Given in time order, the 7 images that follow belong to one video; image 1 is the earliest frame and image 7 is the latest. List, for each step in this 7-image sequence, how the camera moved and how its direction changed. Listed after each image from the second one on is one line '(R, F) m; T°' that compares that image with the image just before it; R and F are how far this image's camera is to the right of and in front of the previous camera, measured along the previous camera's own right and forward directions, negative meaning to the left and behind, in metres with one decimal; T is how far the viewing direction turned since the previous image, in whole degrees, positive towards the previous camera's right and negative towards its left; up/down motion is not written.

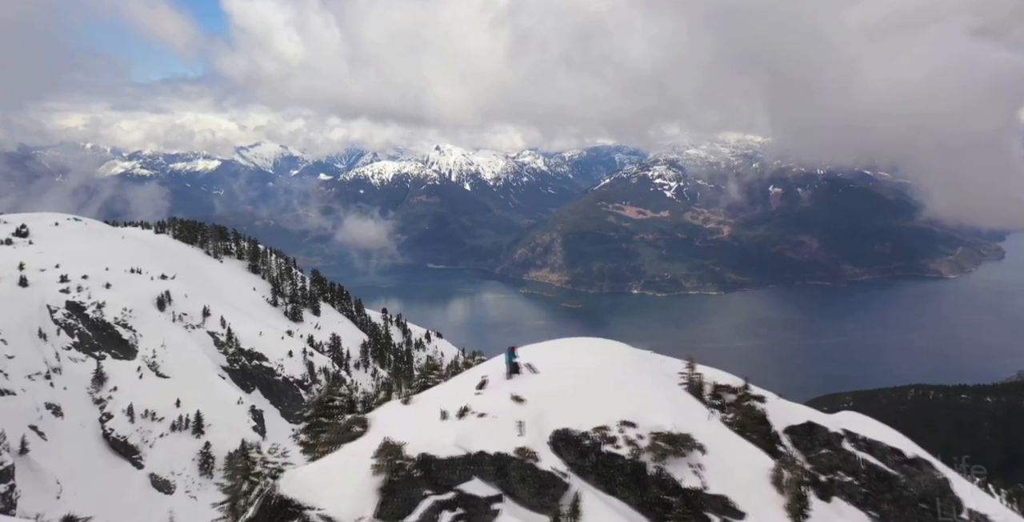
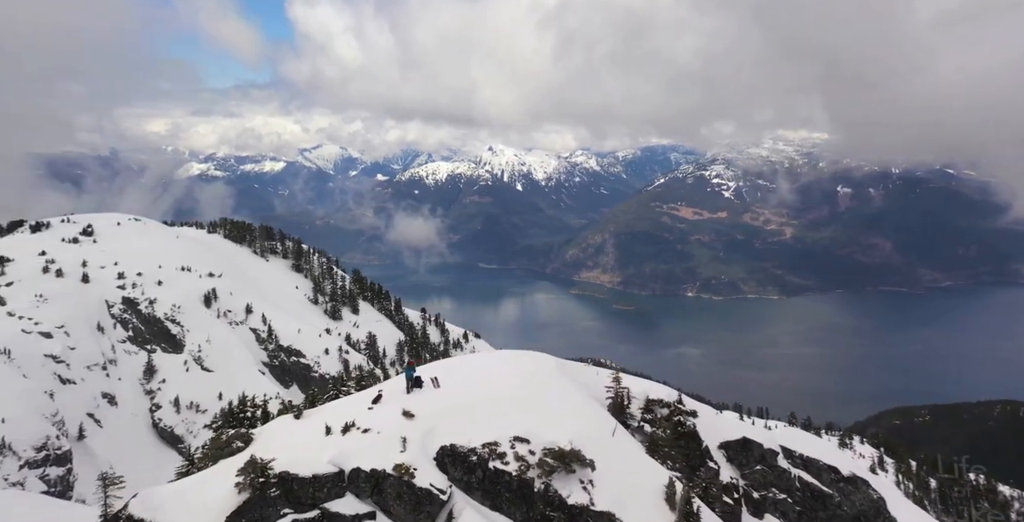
(+11.3, +0.7) m; -7°
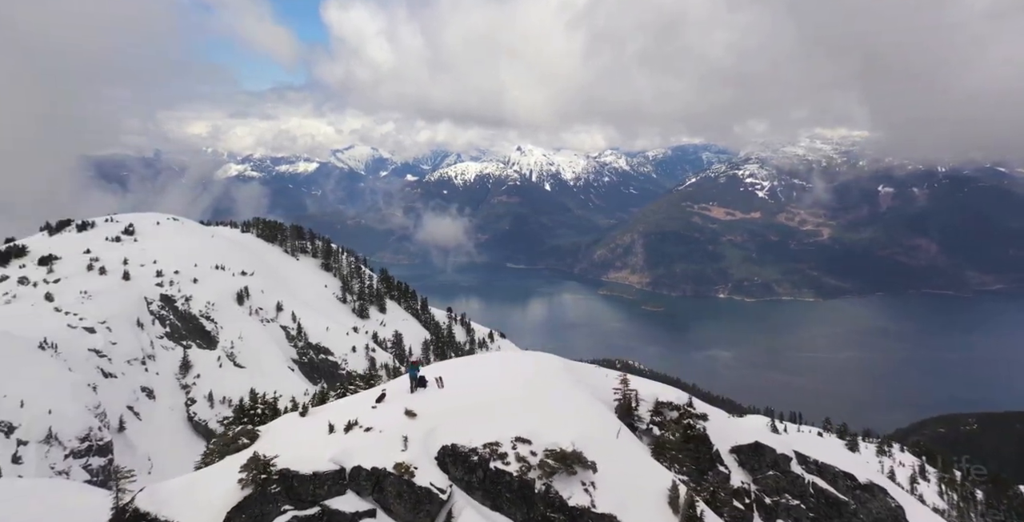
(+2.1, -0.7) m; -3°
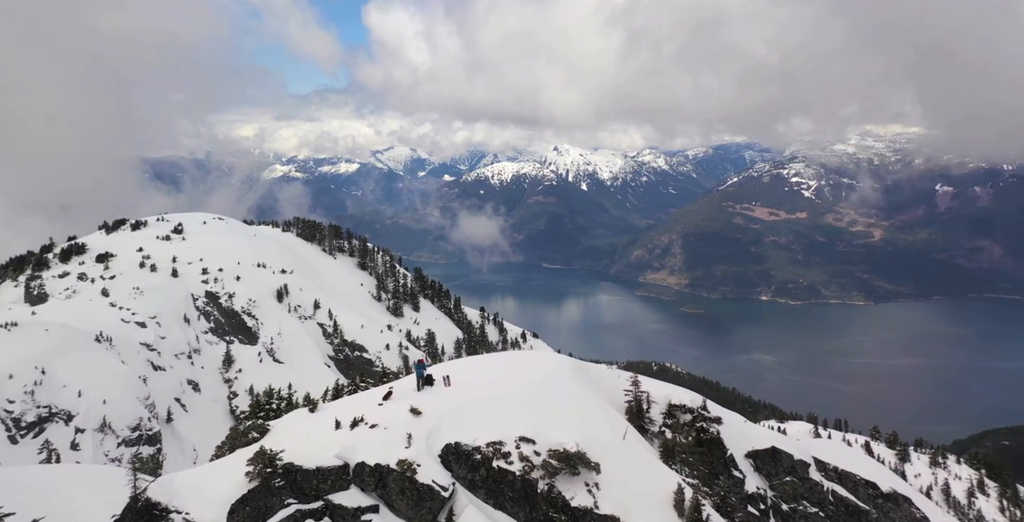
(+2.6, -0.7) m; -4°
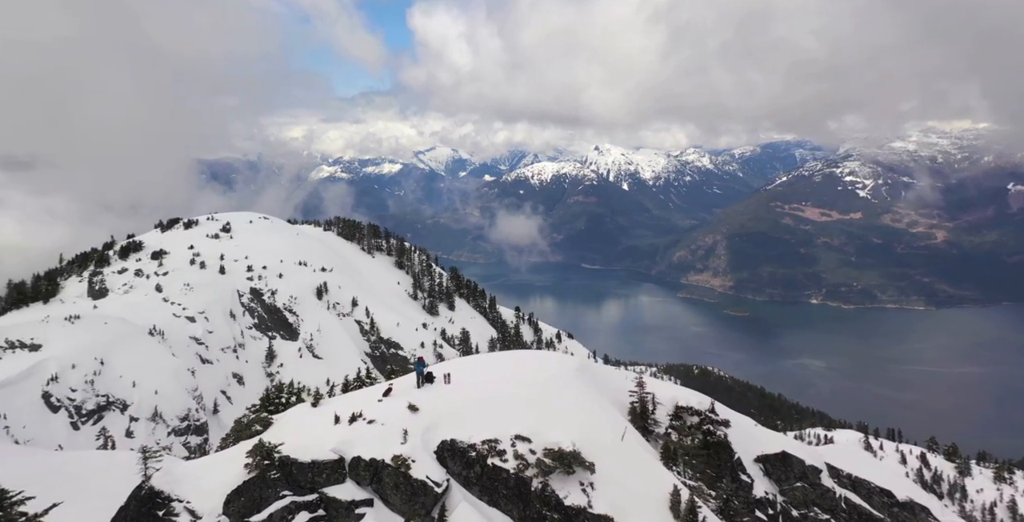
(+3.4, -0.1) m; -4°
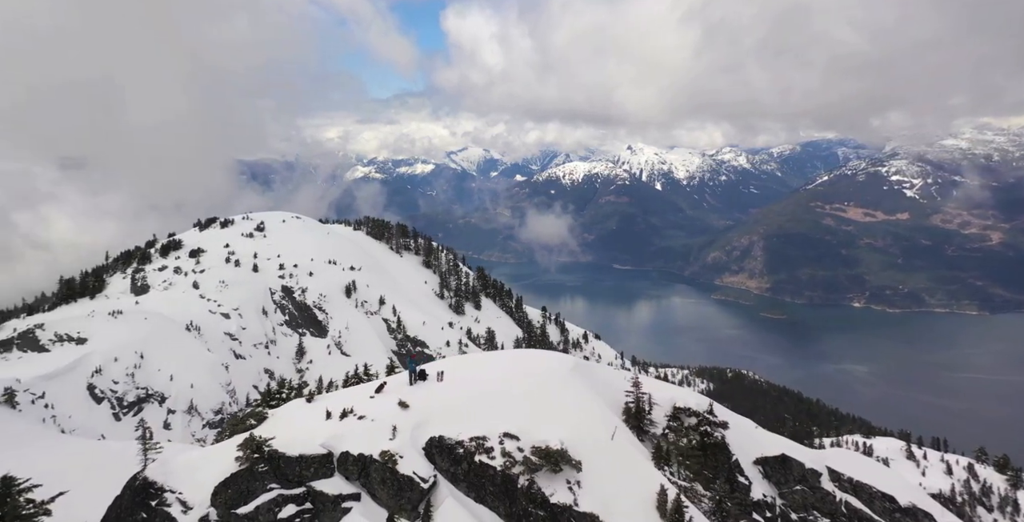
(+3.2, +0.4) m; -3°
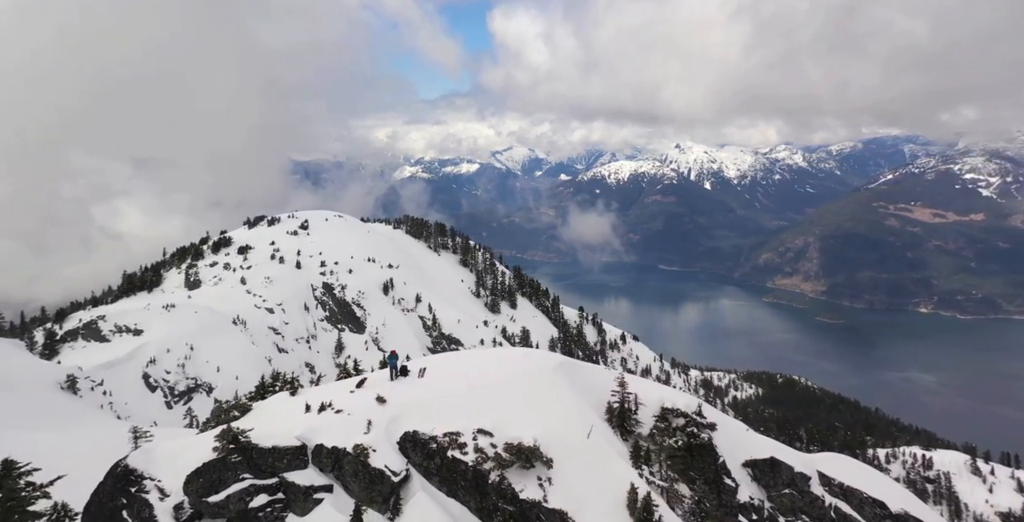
(+5.2, +1.2) m; -5°
